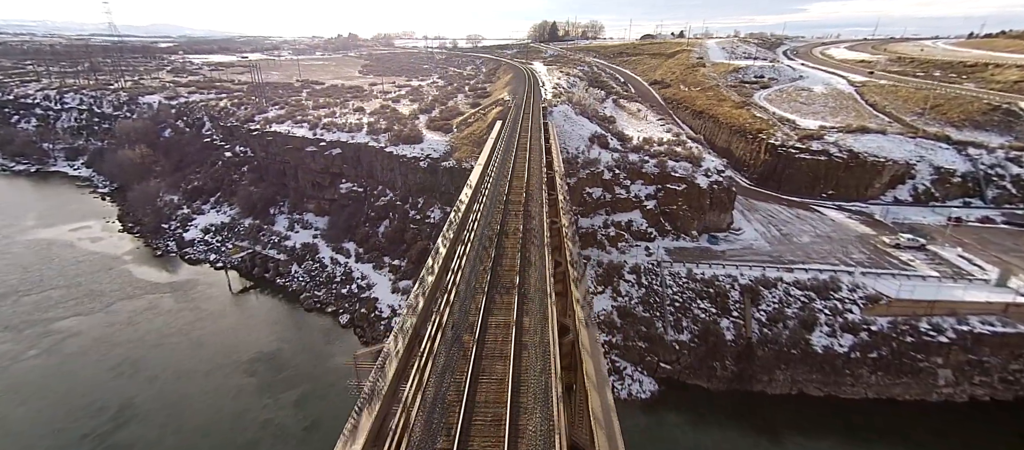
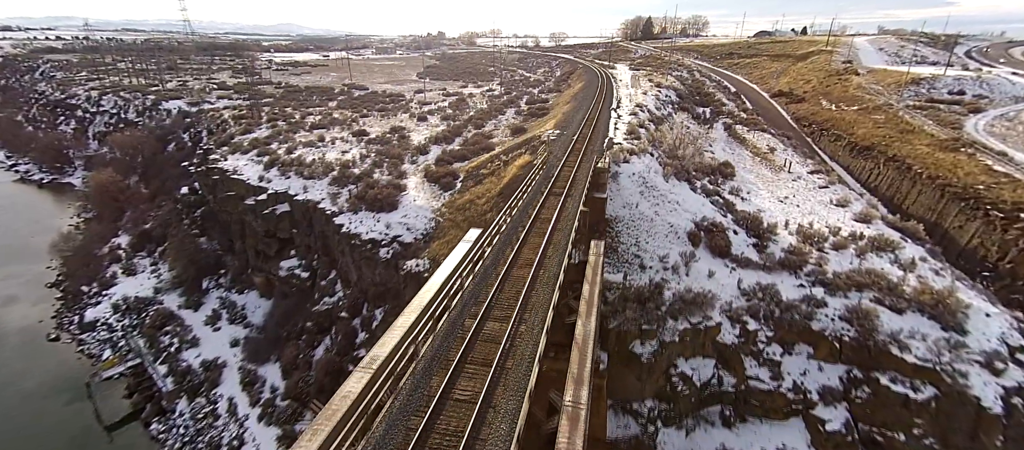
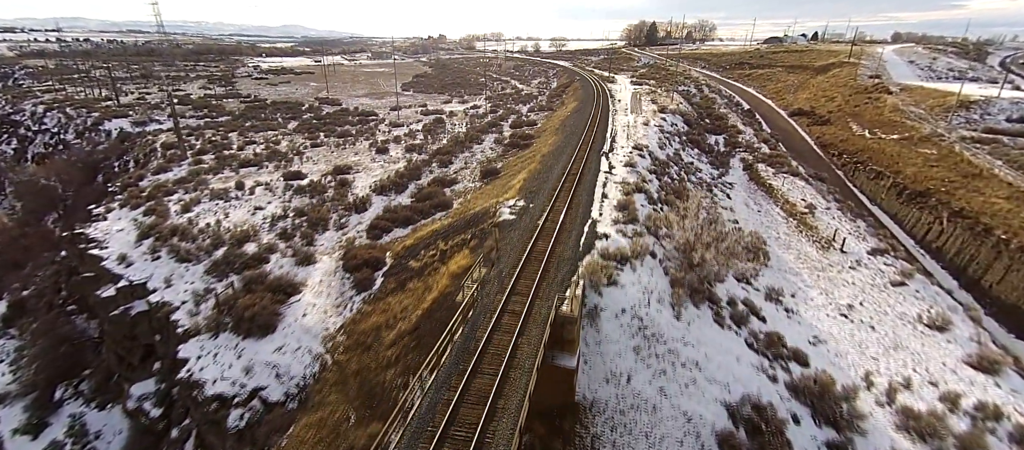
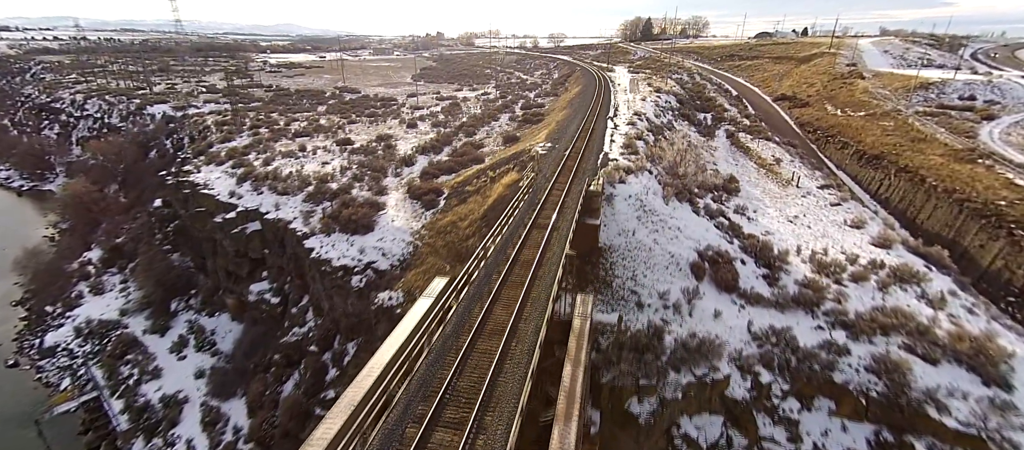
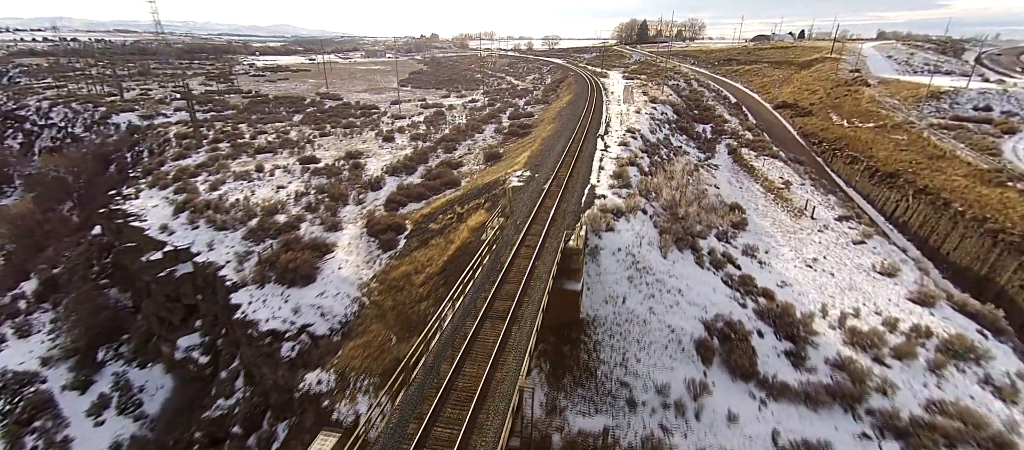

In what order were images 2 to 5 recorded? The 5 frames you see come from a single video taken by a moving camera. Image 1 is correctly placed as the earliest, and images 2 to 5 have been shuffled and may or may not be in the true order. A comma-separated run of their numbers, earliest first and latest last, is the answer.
2, 4, 5, 3
